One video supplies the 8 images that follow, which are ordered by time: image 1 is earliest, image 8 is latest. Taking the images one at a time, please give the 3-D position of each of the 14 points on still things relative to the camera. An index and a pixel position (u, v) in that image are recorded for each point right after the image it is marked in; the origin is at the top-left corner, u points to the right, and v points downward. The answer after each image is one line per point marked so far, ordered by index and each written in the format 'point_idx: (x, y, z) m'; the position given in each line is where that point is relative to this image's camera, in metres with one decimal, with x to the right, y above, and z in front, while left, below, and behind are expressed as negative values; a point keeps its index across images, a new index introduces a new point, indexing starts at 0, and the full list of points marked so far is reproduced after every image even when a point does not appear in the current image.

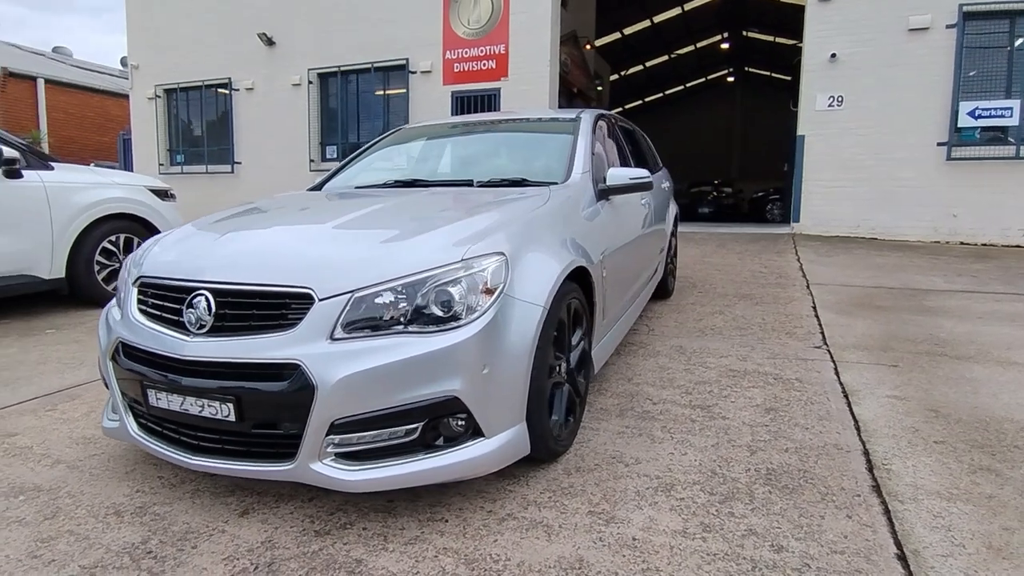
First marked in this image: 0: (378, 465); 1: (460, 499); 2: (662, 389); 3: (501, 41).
0: (-0.4, -0.6, +1.9) m
1: (-0.2, -0.8, +2.2) m
2: (+0.8, -0.6, +3.3) m
3: (-0.2, +4.2, +10.2) m
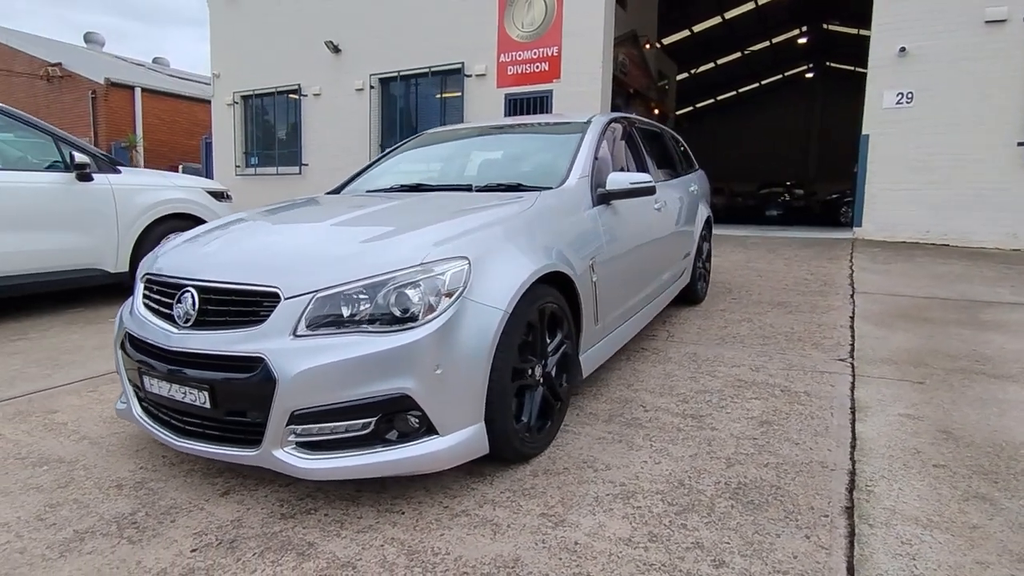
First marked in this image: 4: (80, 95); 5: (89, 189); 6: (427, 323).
0: (-0.6, -0.6, +2.1) m
1: (-0.3, -0.8, +2.3) m
2: (+0.8, -0.6, +3.3) m
3: (+0.7, +4.2, +10.2) m
4: (-12.0, +5.4, +16.6) m
5: (-3.6, +0.8, +5.0) m
6: (-0.3, -0.1, +2.1) m
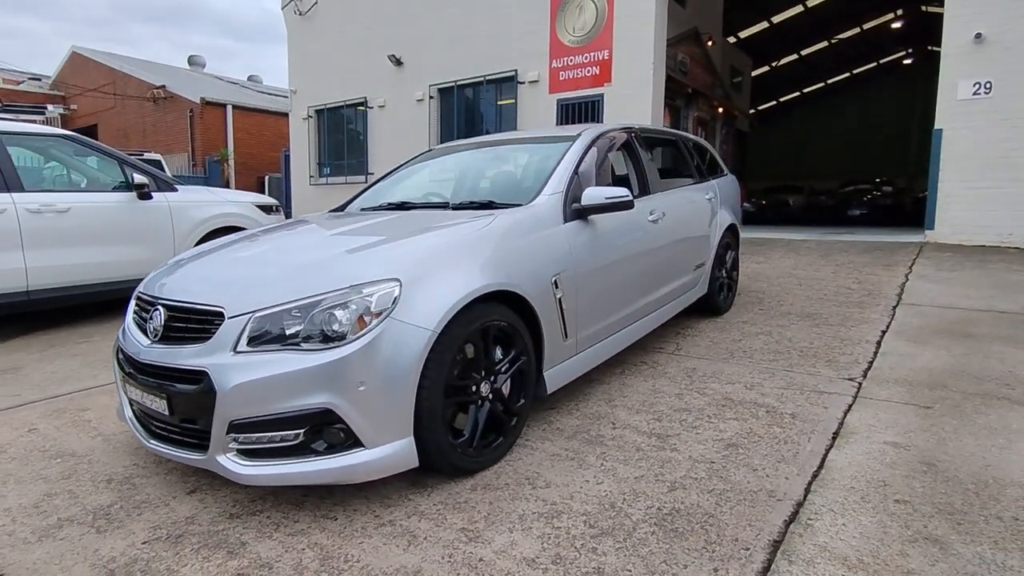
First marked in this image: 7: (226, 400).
0: (-0.9, -0.7, +2.2) m
1: (-0.6, -0.9, +2.4) m
2: (+0.7, -0.7, +3.2) m
3: (+1.6, +4.1, +10.1) m
4: (-10.2, +5.3, +18.2) m
5: (-3.4, +0.8, +5.6) m
6: (-0.6, -0.2, +2.2) m
7: (-1.1, -0.4, +2.2) m
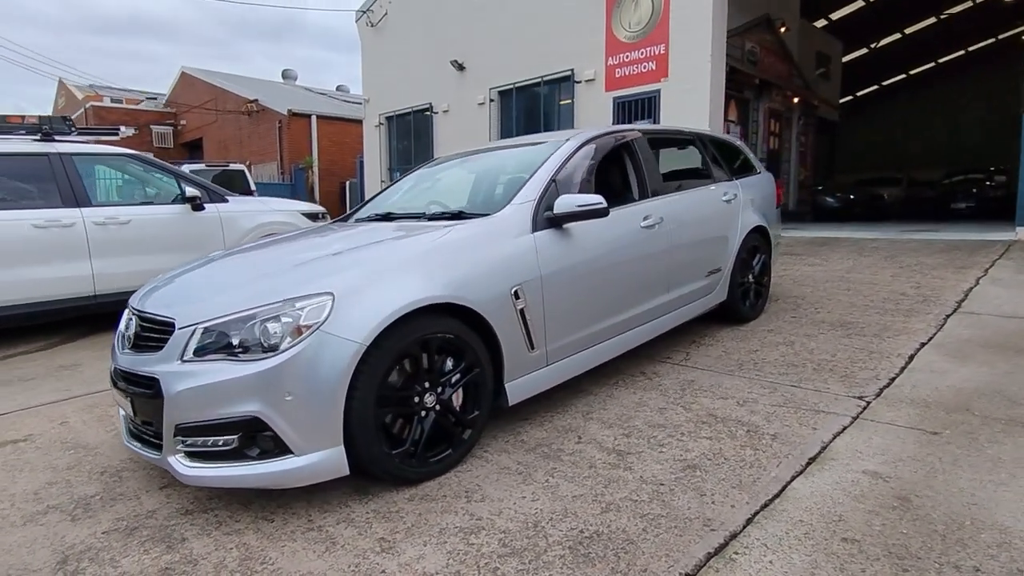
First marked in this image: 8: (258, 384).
0: (-1.2, -0.7, +2.4) m
1: (-0.9, -0.9, +2.5) m
2: (+0.5, -0.7, +3.1) m
3: (+2.4, +4.1, +9.8) m
4: (-7.9, +5.3, +19.6) m
5: (-3.2, +0.7, +6.1) m
6: (-0.9, -0.3, +2.3) m
7: (-1.4, -0.5, +2.4) m
8: (-1.0, -0.4, +2.3) m
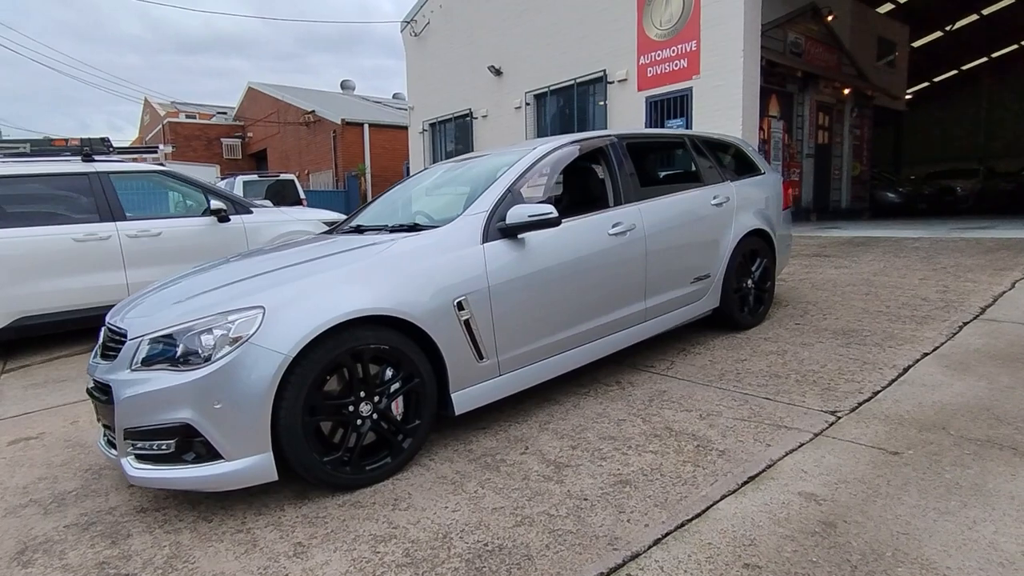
0: (-1.6, -0.8, +2.6) m
1: (-1.2, -1.0, +2.7) m
2: (+0.2, -0.8, +3.1) m
3: (+2.9, +4.0, +9.5) m
4: (-6.4, +5.2, +20.4) m
5: (-3.1, +0.6, +6.5) m
6: (-1.2, -0.3, +2.5) m
7: (-1.7, -0.5, +2.6) m
8: (-1.3, -0.4, +2.5) m
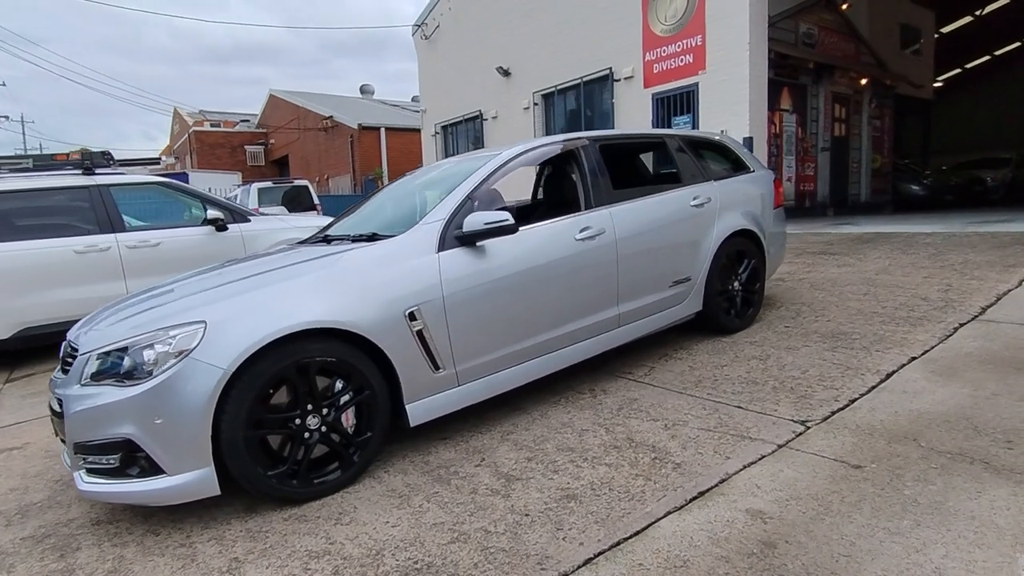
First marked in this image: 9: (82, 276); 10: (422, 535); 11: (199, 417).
0: (-1.8, -0.8, +2.6) m
1: (-1.4, -1.0, +2.7) m
2: (0.0, -0.8, +3.0) m
3: (+2.9, +4.0, +9.3) m
4: (-5.8, +5.1, +20.6) m
5: (-3.2, +0.6, +6.6) m
6: (-1.5, -0.4, +2.5) m
7: (-1.9, -0.6, +2.6) m
8: (-1.6, -0.5, +2.5) m
9: (-4.2, +0.1, +5.8) m
10: (-0.4, -1.0, +2.4) m
11: (-1.3, -0.5, +2.5) m
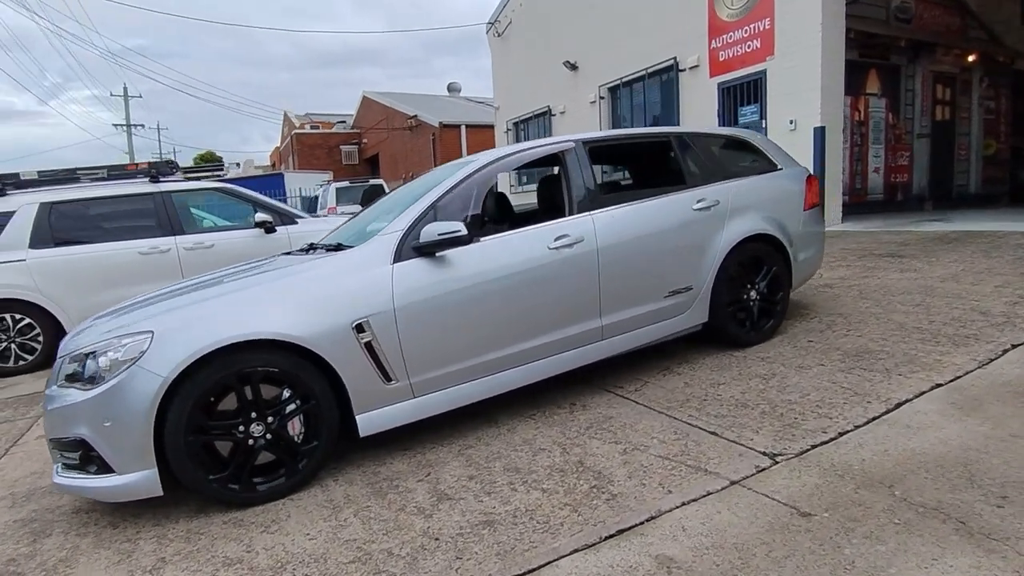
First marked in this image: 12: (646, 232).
0: (-2.1, -0.9, +2.8) m
1: (-1.7, -1.1, +2.9) m
2: (-0.3, -0.9, +3.0) m
3: (+3.7, +4.0, +8.6) m
4: (-3.1, +5.3, +21.2) m
5: (-2.8, +0.6, +6.9) m
6: (-1.8, -0.4, +2.7) m
7: (-2.2, -0.6, +2.9) m
8: (-1.9, -0.5, +2.7) m
9: (-3.9, +0.1, +6.4) m
10: (-0.7, -1.0, +2.4) m
11: (-1.6, -0.6, +2.6) m
12: (+0.8, +0.4, +3.7) m
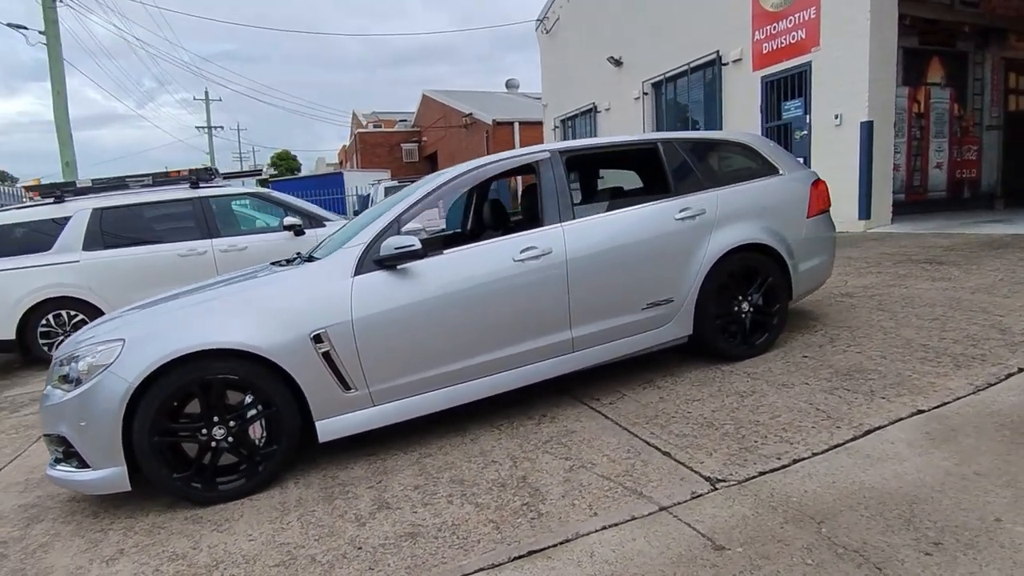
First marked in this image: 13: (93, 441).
0: (-2.4, -0.9, +3.1) m
1: (-2.0, -1.1, +3.1) m
2: (-0.5, -1.0, +3.0) m
3: (+4.1, +3.9, +8.2) m
4: (-1.1, +5.4, +21.4) m
5: (-2.6, +0.6, +7.3) m
6: (-2.1, -0.5, +2.9) m
7: (-2.5, -0.7, +3.2) m
8: (-2.2, -0.6, +2.9) m
9: (-3.8, +0.1, +6.8) m
10: (-1.0, -1.1, +2.5) m
11: (-1.9, -0.6, +2.9) m
12: (+0.7, +0.3, +3.7) m
13: (-2.0, -0.7, +2.9) m
